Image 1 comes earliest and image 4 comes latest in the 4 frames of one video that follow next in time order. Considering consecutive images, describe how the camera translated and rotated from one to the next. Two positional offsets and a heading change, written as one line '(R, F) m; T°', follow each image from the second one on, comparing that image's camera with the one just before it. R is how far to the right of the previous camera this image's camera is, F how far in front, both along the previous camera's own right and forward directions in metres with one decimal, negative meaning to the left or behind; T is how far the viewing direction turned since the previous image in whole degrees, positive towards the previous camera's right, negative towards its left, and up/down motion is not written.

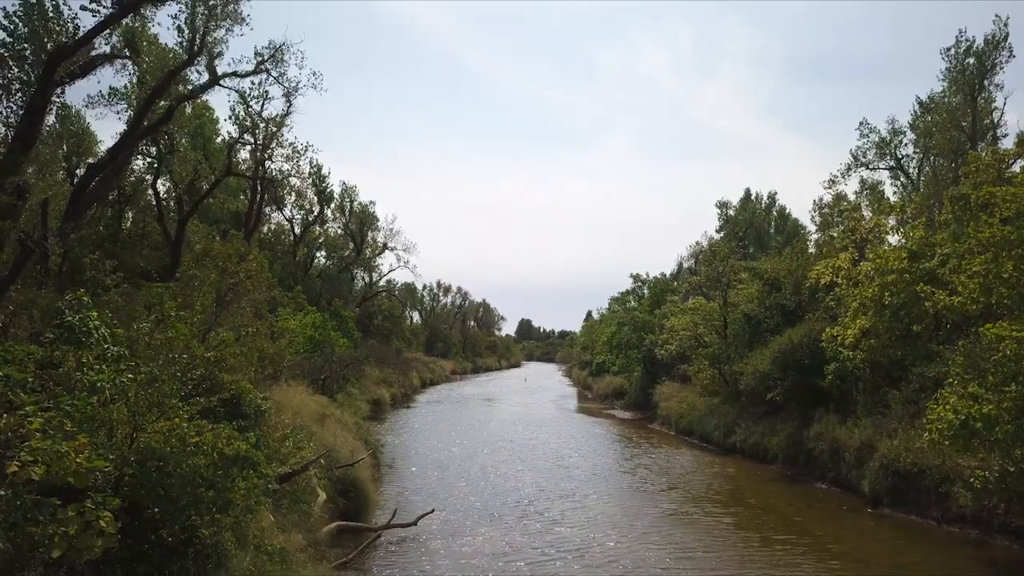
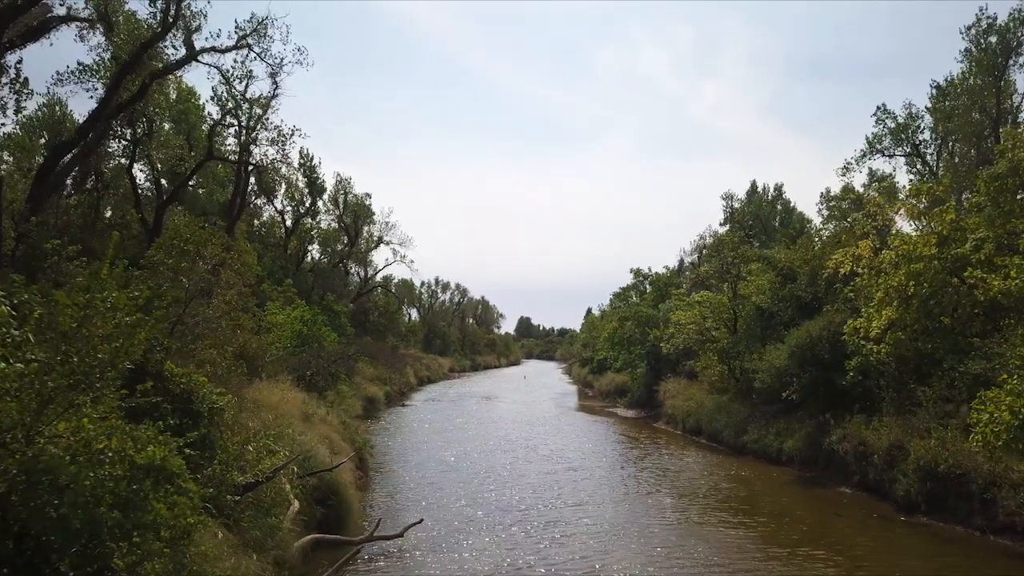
(0.0, +1.6) m; 0°
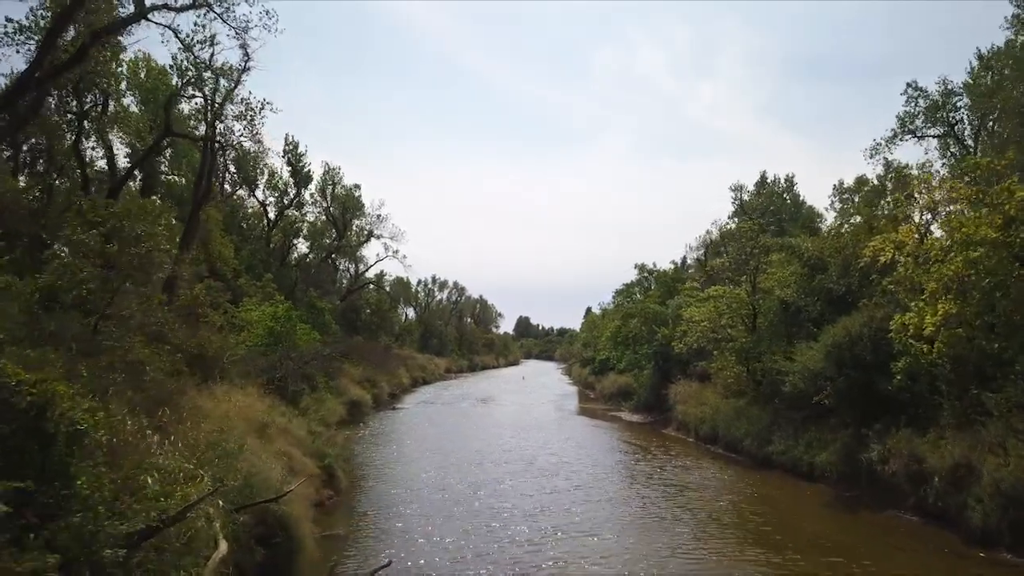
(+0.2, +2.8) m; 0°
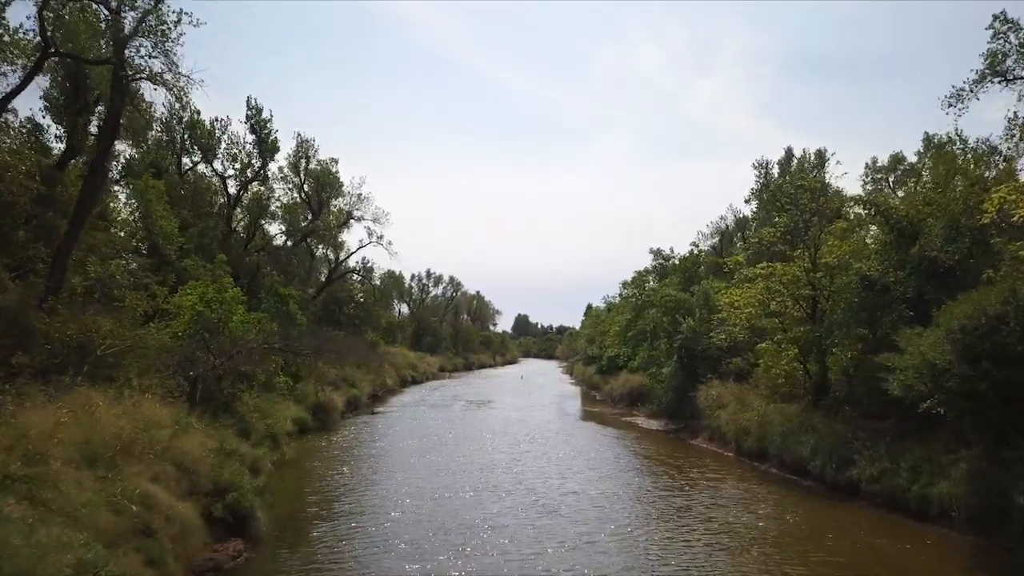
(+0.1, +5.6) m; 0°
